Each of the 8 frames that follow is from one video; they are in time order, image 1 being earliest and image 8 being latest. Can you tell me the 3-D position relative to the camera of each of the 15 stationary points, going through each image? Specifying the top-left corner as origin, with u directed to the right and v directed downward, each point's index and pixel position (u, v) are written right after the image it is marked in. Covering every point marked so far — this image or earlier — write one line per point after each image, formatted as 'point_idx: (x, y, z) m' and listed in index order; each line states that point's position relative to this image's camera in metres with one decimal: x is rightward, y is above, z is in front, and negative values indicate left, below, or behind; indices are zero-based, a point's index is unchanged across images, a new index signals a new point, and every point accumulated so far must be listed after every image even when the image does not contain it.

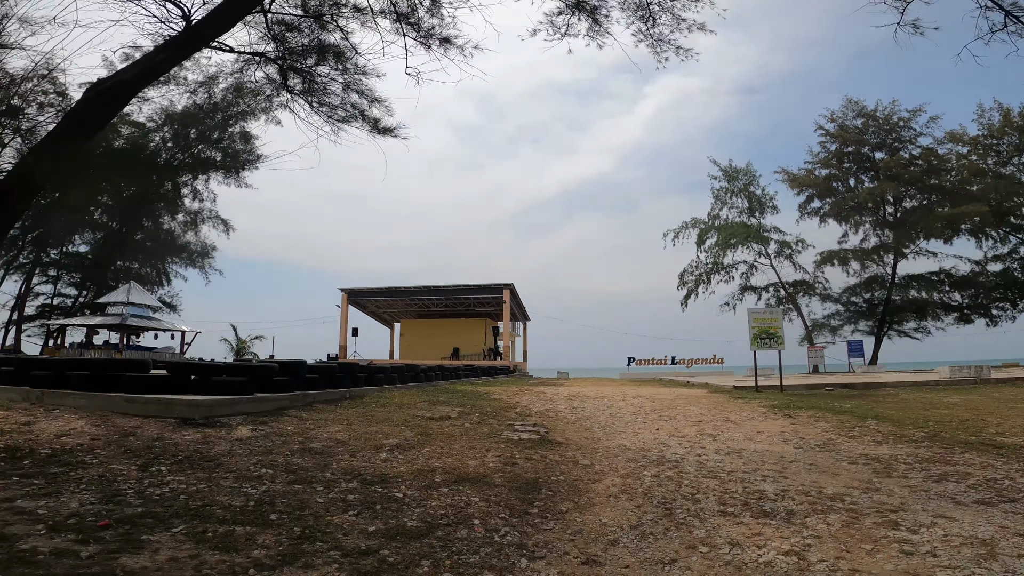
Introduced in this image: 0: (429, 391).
0: (-1.4, -1.8, +10.6) m
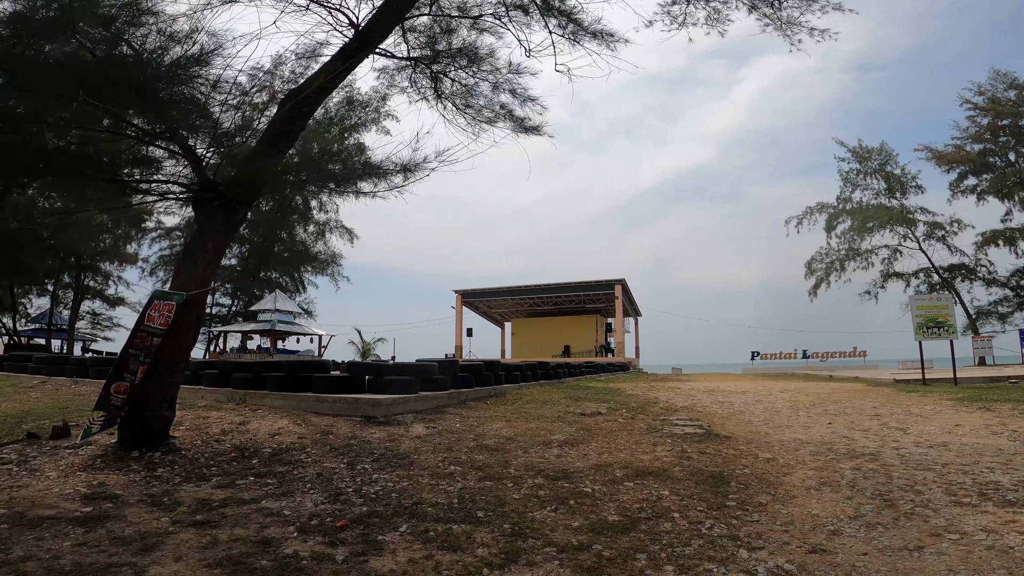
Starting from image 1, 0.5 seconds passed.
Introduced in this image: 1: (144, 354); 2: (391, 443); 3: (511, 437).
0: (+0.9, -1.8, +10.8) m
1: (-2.9, -0.5, +4.9) m
2: (-1.1, -1.5, +5.8) m
3: (0.0, -1.4, +5.9) m
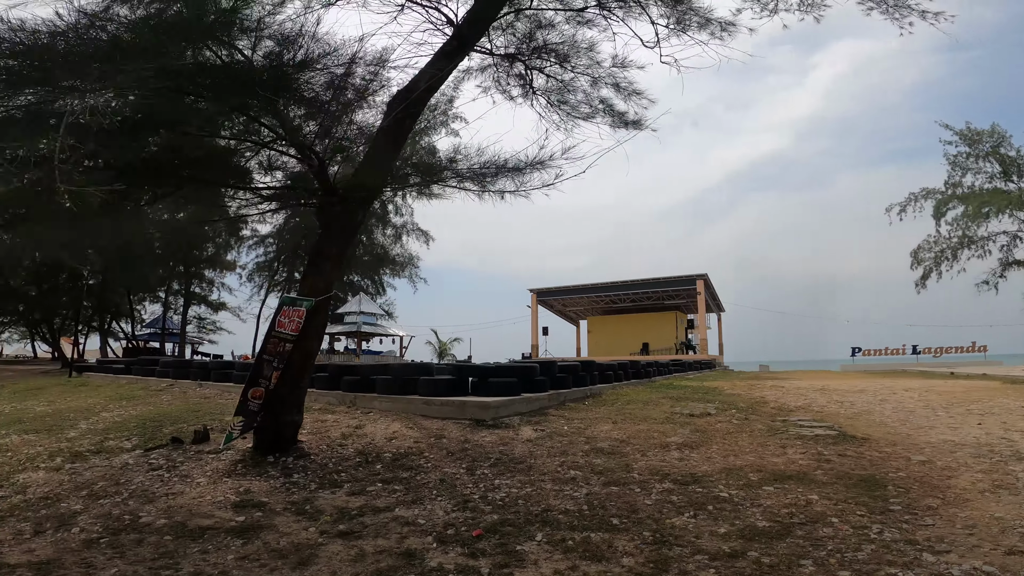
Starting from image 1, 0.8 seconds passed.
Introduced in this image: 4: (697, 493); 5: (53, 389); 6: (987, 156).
0: (+2.6, -1.7, +10.6) m
1: (-2.0, -0.6, +5.2) m
2: (-0.1, -1.5, +5.8) m
3: (+1.1, -1.4, +5.8) m
4: (+1.2, -1.4, +4.1) m
5: (-8.9, -2.1, +12.2) m
6: (+13.3, +3.8, +17.2) m
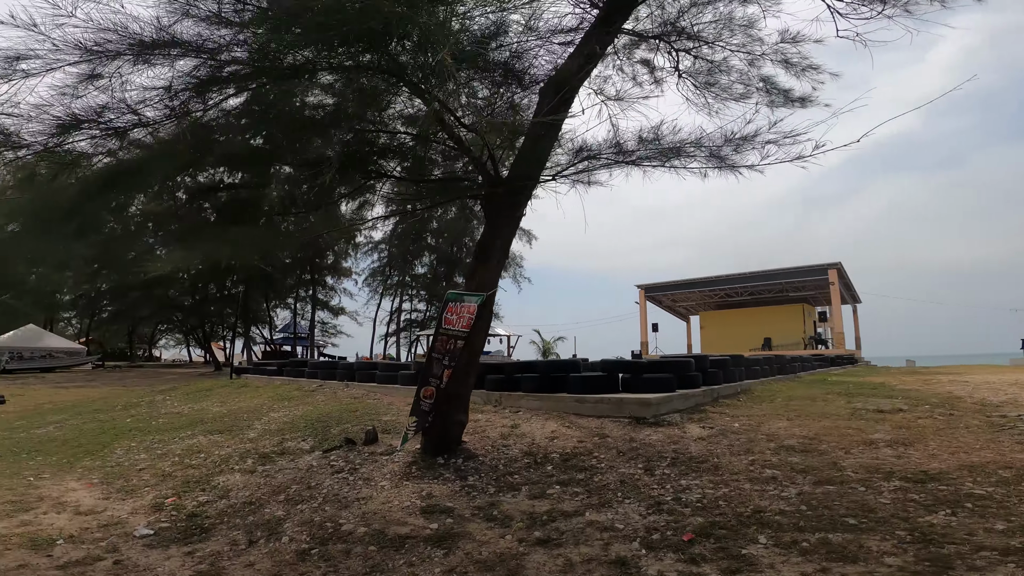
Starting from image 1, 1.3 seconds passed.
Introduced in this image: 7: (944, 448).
0: (+4.9, -1.5, +9.8) m
1: (-0.5, -0.6, +5.1) m
2: (+1.5, -1.4, +5.4) m
3: (+2.6, -1.3, +5.3) m
4: (+2.5, -1.2, +3.5) m
5: (-6.2, -2.3, +13.1) m
6: (+16.3, +4.3, +14.5) m
7: (+3.2, -1.2, +4.5) m
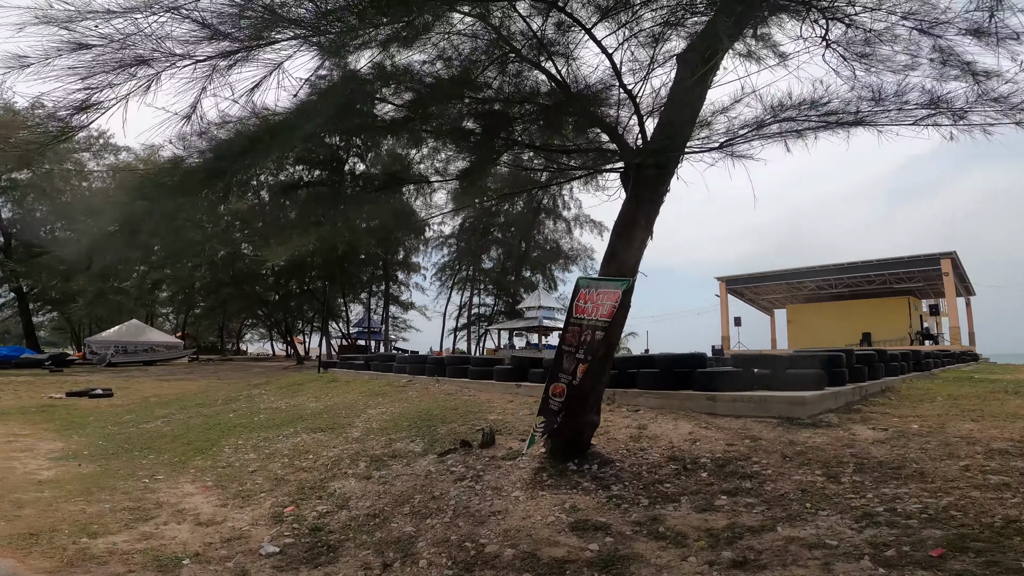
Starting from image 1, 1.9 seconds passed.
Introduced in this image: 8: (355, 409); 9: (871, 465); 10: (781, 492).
0: (+6.4, -1.3, +8.6) m
1: (+0.5, -0.5, +4.5) m
2: (+2.6, -1.2, +4.6) m
3: (+3.7, -1.1, +4.3) m
4: (+3.3, -1.1, +2.6) m
5: (-4.2, -2.2, +13.1) m
6: (+18.2, +4.8, +12.1) m
7: (+4.1, -1.0, +3.5) m
8: (-2.3, -1.8, +9.1) m
9: (+2.4, -1.3, +4.2) m
10: (+1.7, -1.3, +3.9) m
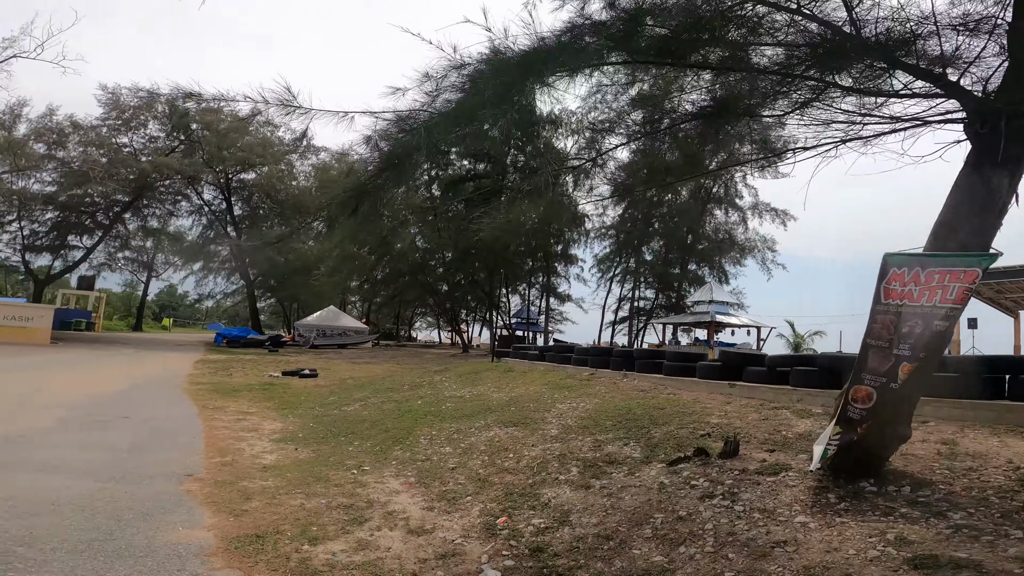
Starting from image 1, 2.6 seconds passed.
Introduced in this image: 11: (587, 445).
0: (+8.7, -1.2, +5.8) m
1: (+2.1, -0.3, +3.3) m
2: (+4.0, -1.1, +2.9) m
3: (+5.1, -1.0, +2.3) m
4: (+4.3, -1.0, +0.7) m
5: (-0.4, -1.9, +12.8) m
6: (+21.1, +4.8, +6.1) m
7: (+5.3, -0.9, +1.4) m
8: (+0.4, -1.6, +8.4) m
9: (+3.8, -1.1, +2.5) m
10: (+3.1, -1.2, +2.4) m
11: (+0.7, -1.4, +5.6) m
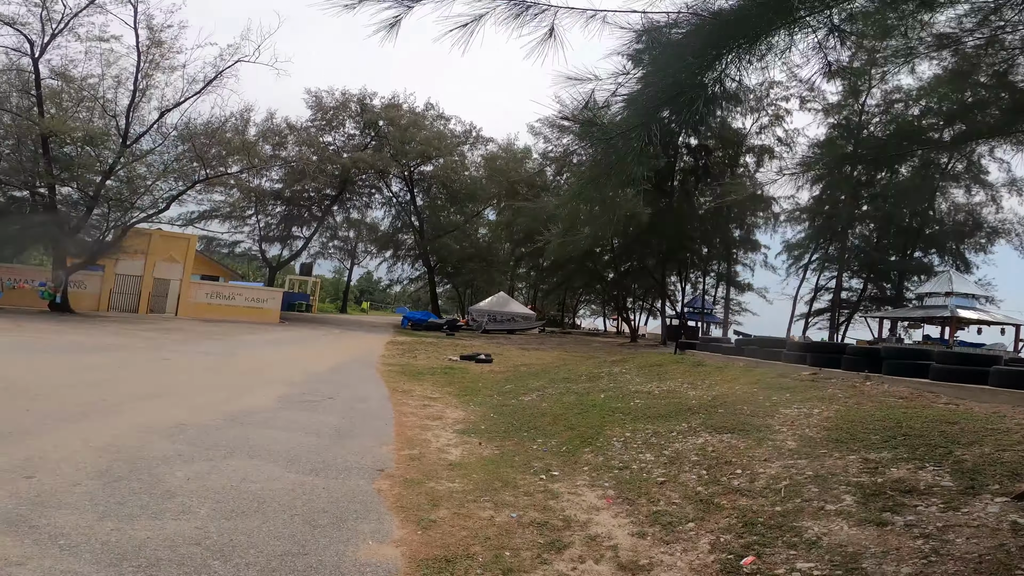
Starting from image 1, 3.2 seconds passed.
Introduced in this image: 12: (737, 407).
0: (+10.1, -1.1, +2.2) m
1: (+3.1, -0.2, +1.5) m
2: (+4.9, -1.0, +0.6) m
3: (+5.7, -0.9, -0.2) m
4: (+4.6, -0.9, -1.6) m
5: (+3.2, -1.6, +11.3) m
6: (+22.2, +4.8, -0.8) m
7: (+5.7, -0.9, -1.2) m
8: (+2.8, -1.3, +6.9) m
9: (+4.6, -1.0, +0.3) m
10: (+3.8, -1.1, +0.4) m
11: (+2.3, -1.3, +4.1) m
12: (+2.7, -1.4, +7.1) m
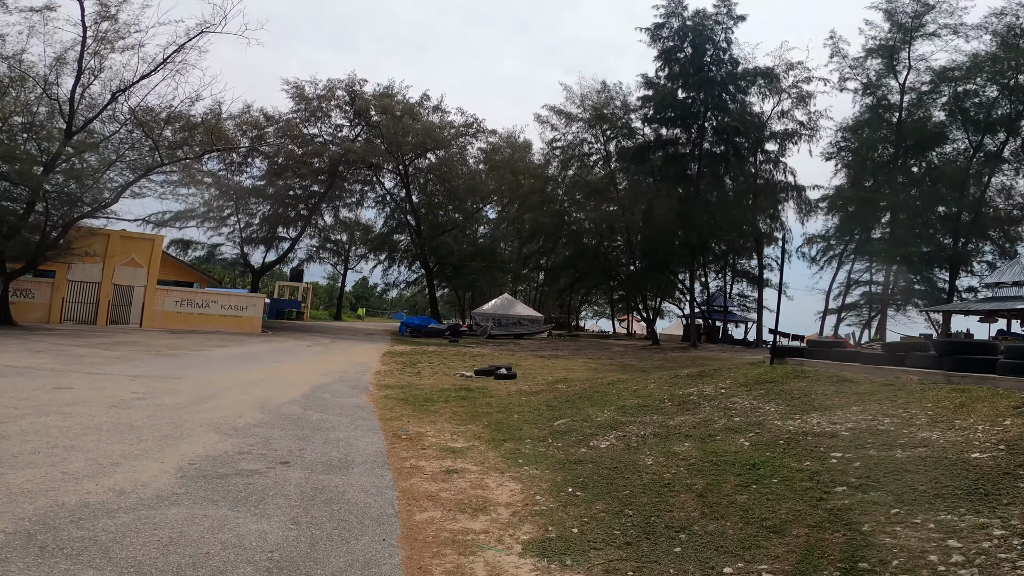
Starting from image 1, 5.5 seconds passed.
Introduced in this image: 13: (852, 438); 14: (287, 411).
0: (+11.0, -0.6, -1.9) m
1: (+3.9, +0.2, -2.6) m
2: (+5.8, -0.6, -3.5) m
3: (+6.6, -0.5, -4.3) m
4: (+5.5, -0.5, -5.6) m
5: (+4.0, -1.3, +7.2) m
6: (+23.0, +5.6, -4.7) m
7: (+6.6, -0.4, -5.3) m
8: (+3.7, -1.0, +2.8) m
9: (+5.5, -0.6, -3.8) m
10: (+4.7, -0.7, -3.7) m
11: (+3.2, -0.9, 0.0) m
12: (+3.5, -1.1, +3.0) m
13: (+3.1, -1.4, +5.5) m
14: (-2.9, -1.6, +8.0) m
